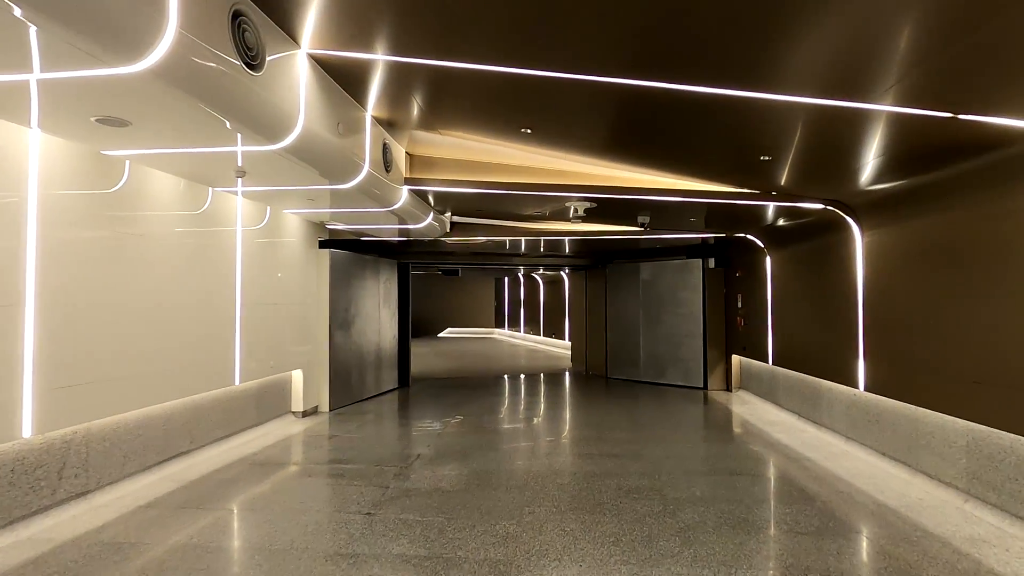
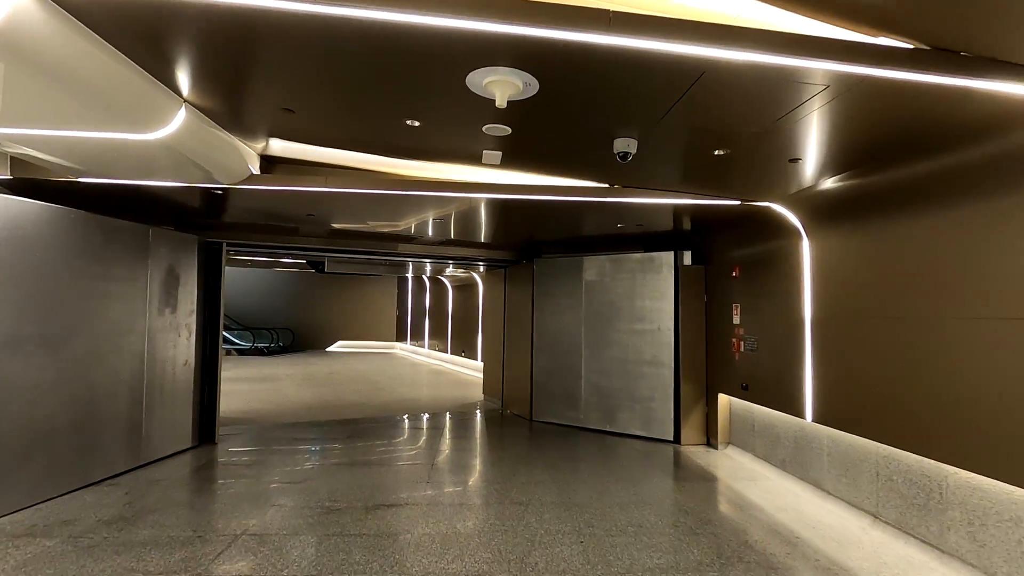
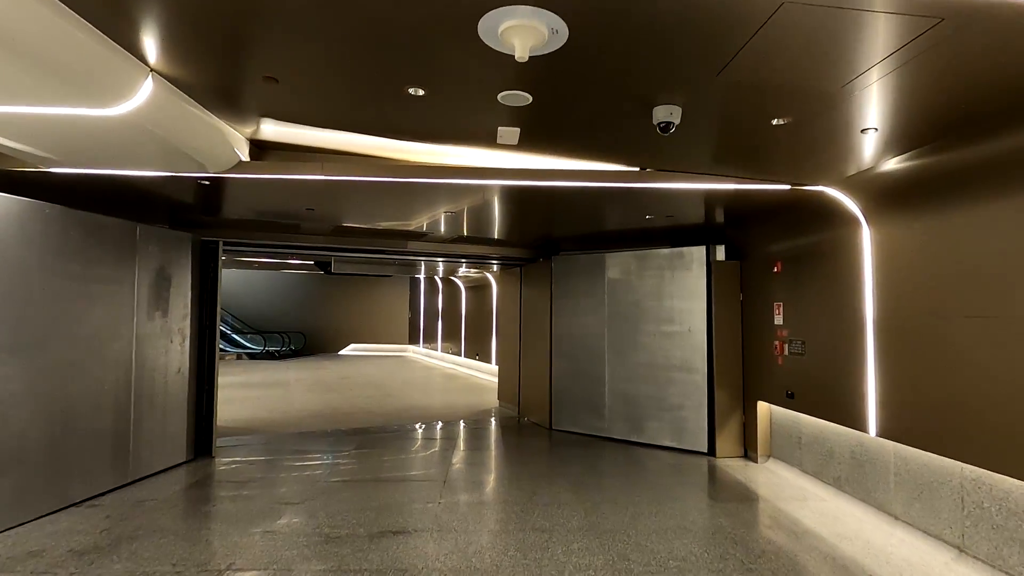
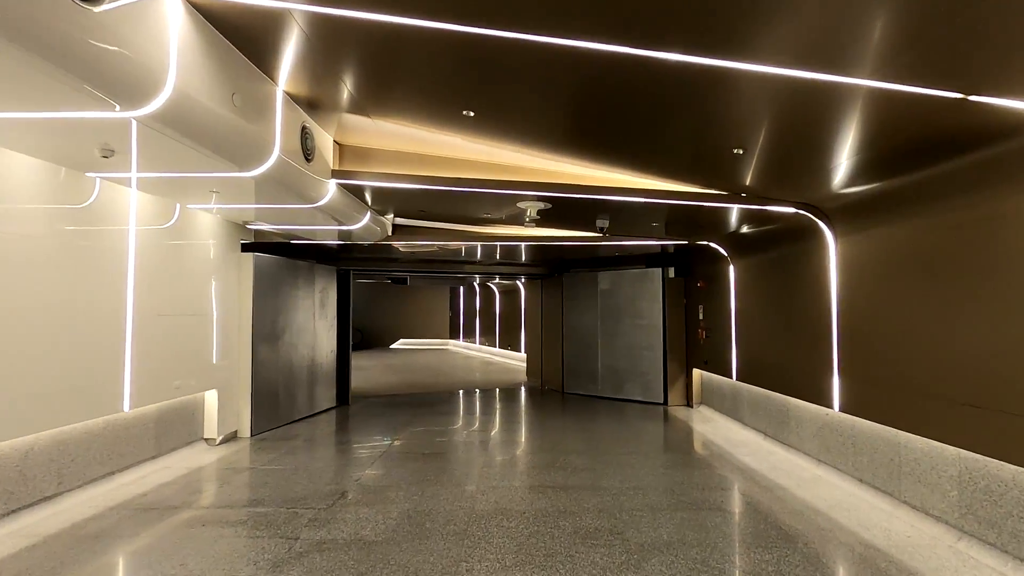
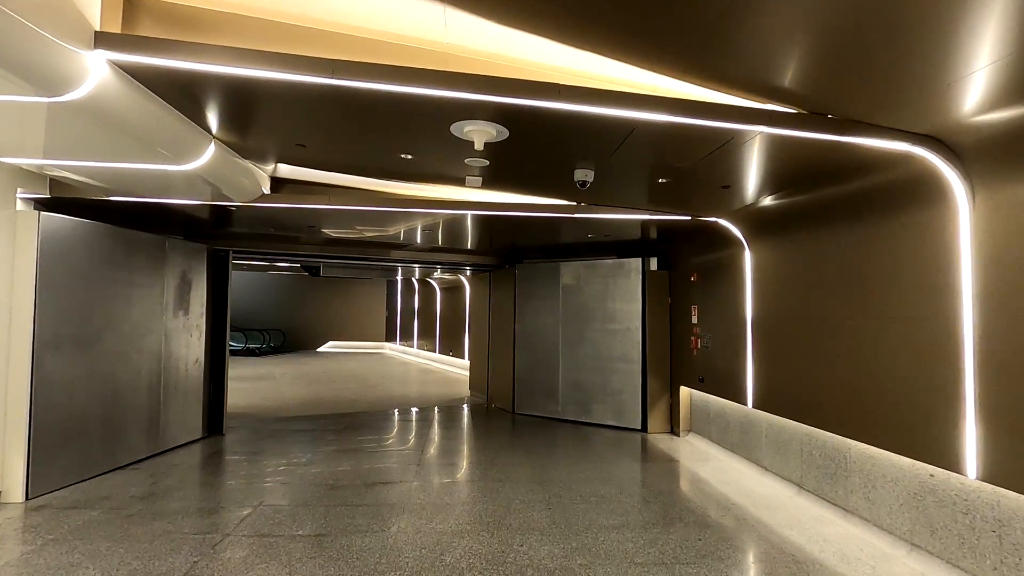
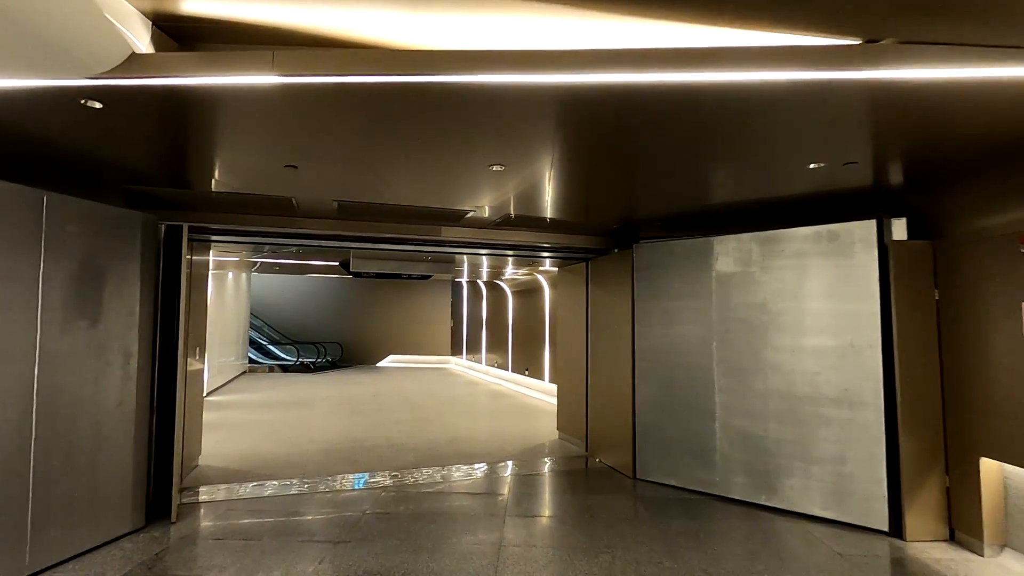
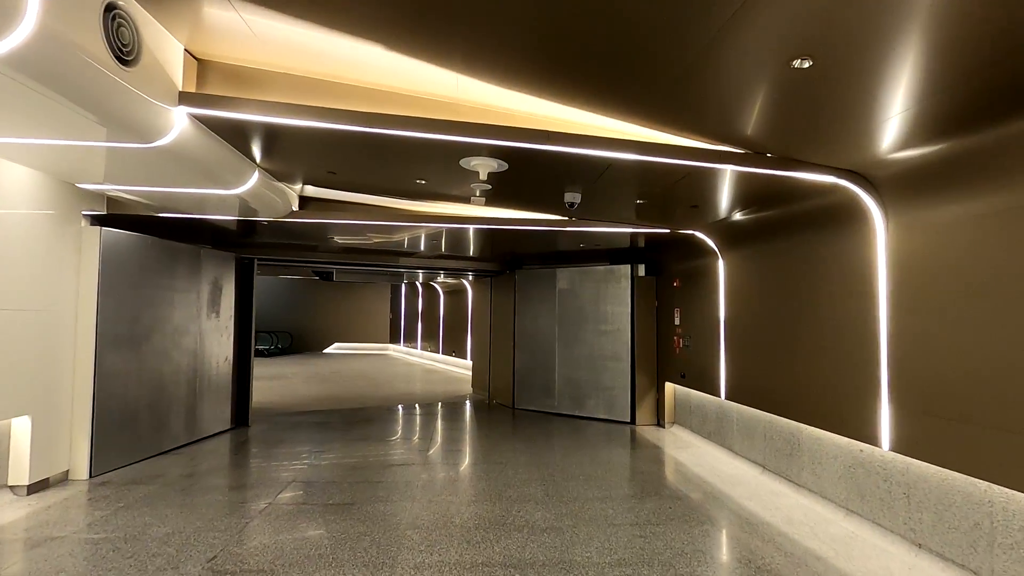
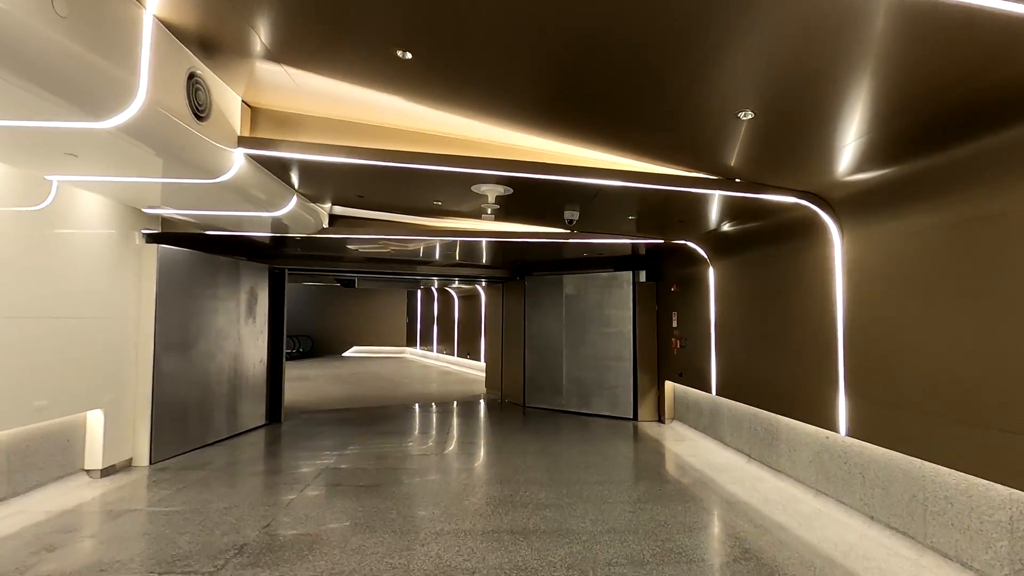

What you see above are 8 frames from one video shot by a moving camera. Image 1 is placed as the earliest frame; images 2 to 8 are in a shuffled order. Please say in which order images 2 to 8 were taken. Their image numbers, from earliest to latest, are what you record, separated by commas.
4, 8, 7, 5, 2, 3, 6
